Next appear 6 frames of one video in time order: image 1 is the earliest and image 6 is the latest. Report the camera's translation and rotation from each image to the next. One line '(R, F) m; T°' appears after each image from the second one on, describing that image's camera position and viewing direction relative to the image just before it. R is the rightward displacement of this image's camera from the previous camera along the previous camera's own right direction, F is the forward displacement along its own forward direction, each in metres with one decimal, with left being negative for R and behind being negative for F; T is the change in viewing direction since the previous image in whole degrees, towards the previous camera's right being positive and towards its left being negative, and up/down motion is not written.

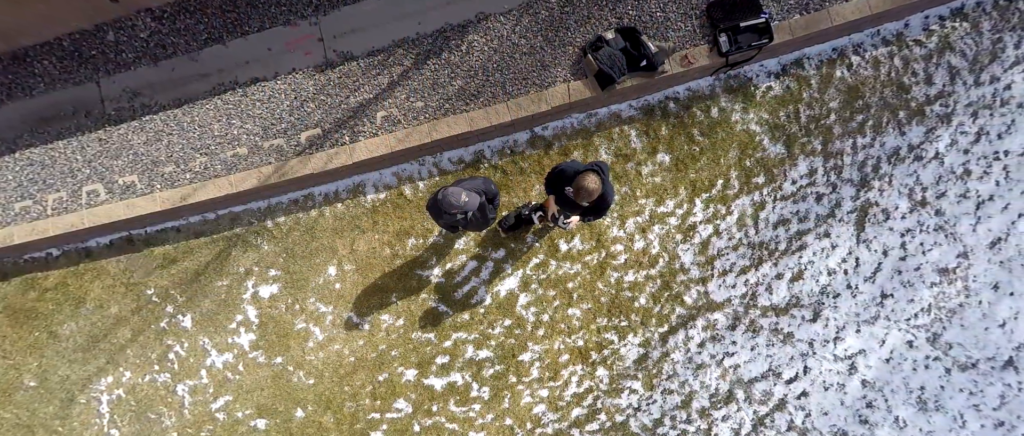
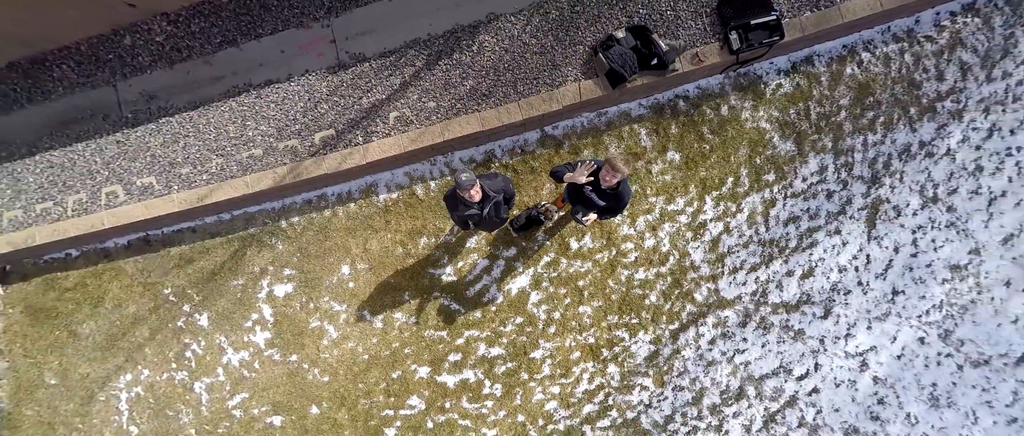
(-0.1, 0.0) m; -1°
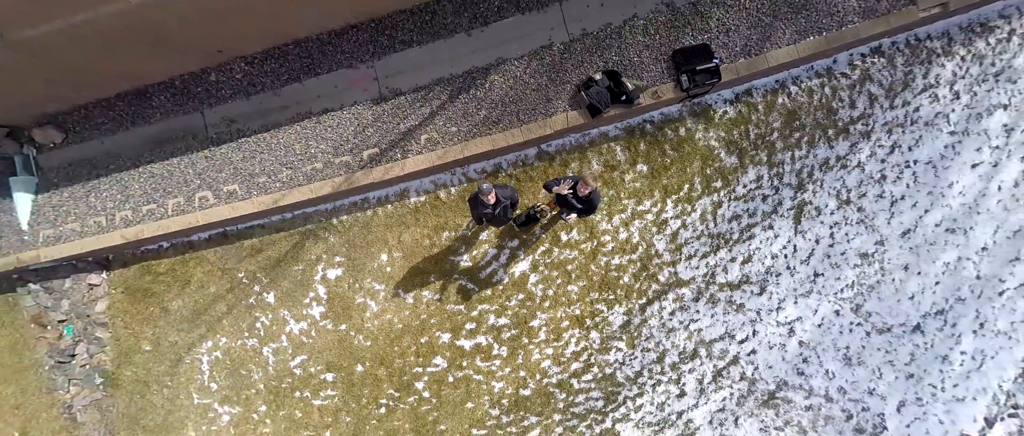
(0.0, -1.5) m; 0°
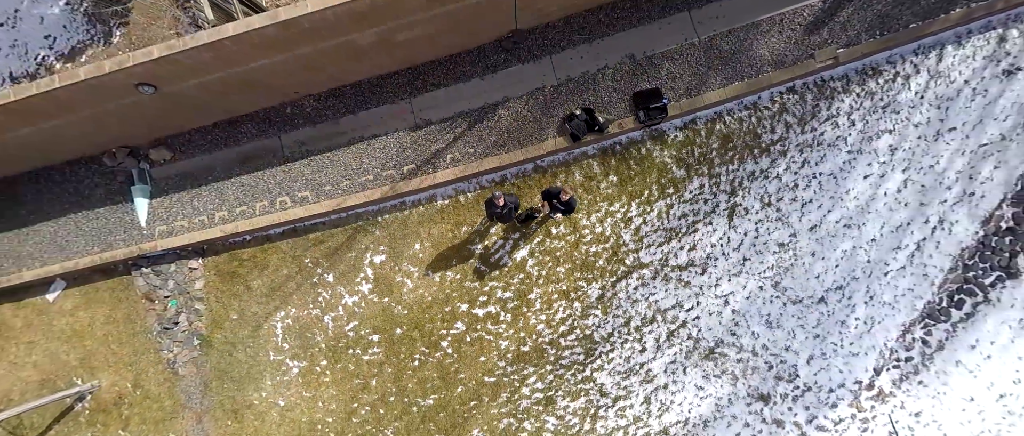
(0.0, -2.2) m; 0°
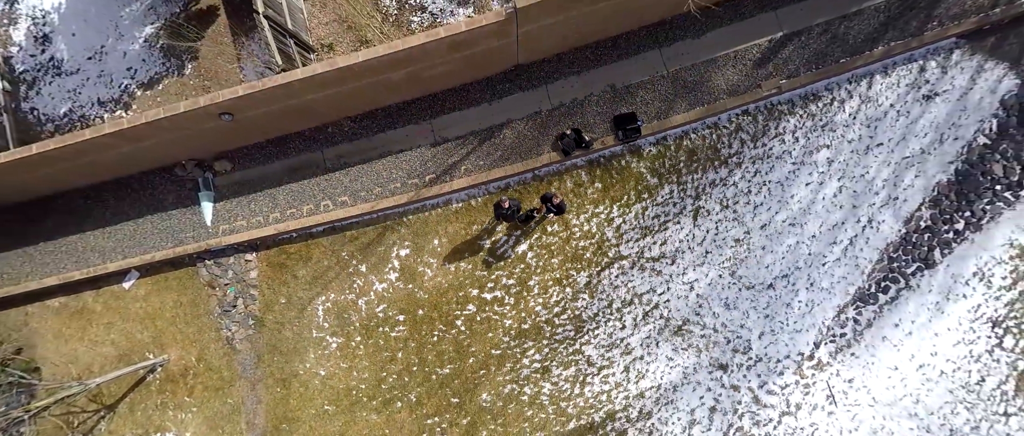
(0.0, -1.9) m; 0°
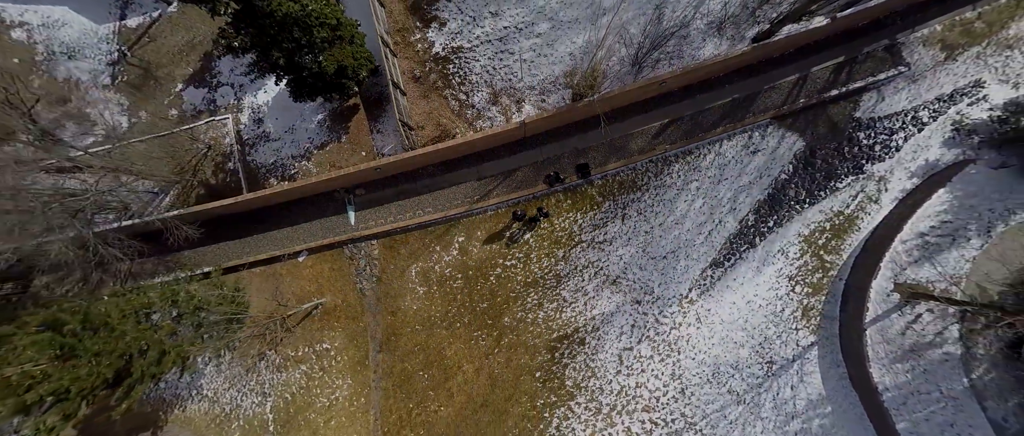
(-0.1, -8.9) m; -1°
